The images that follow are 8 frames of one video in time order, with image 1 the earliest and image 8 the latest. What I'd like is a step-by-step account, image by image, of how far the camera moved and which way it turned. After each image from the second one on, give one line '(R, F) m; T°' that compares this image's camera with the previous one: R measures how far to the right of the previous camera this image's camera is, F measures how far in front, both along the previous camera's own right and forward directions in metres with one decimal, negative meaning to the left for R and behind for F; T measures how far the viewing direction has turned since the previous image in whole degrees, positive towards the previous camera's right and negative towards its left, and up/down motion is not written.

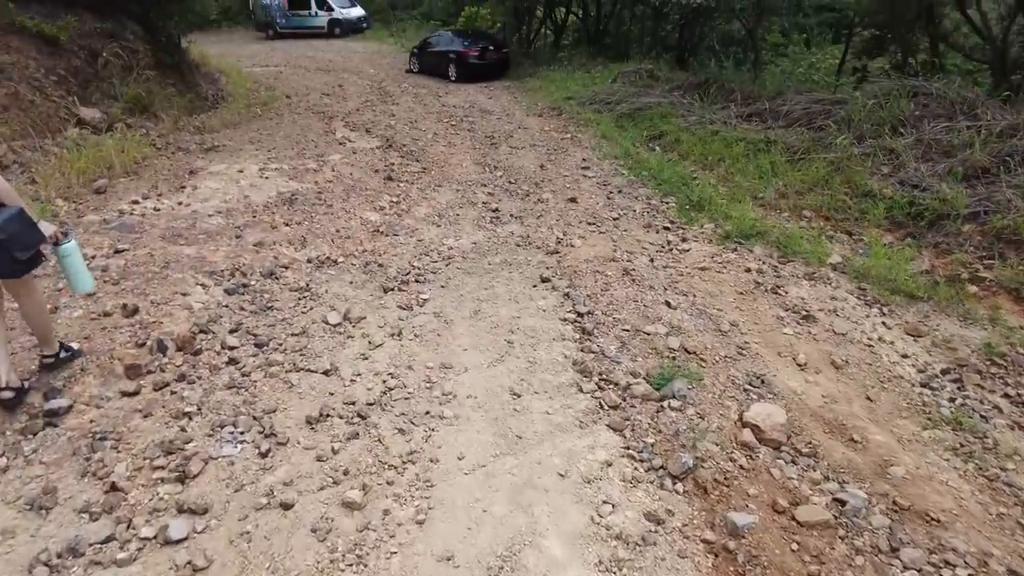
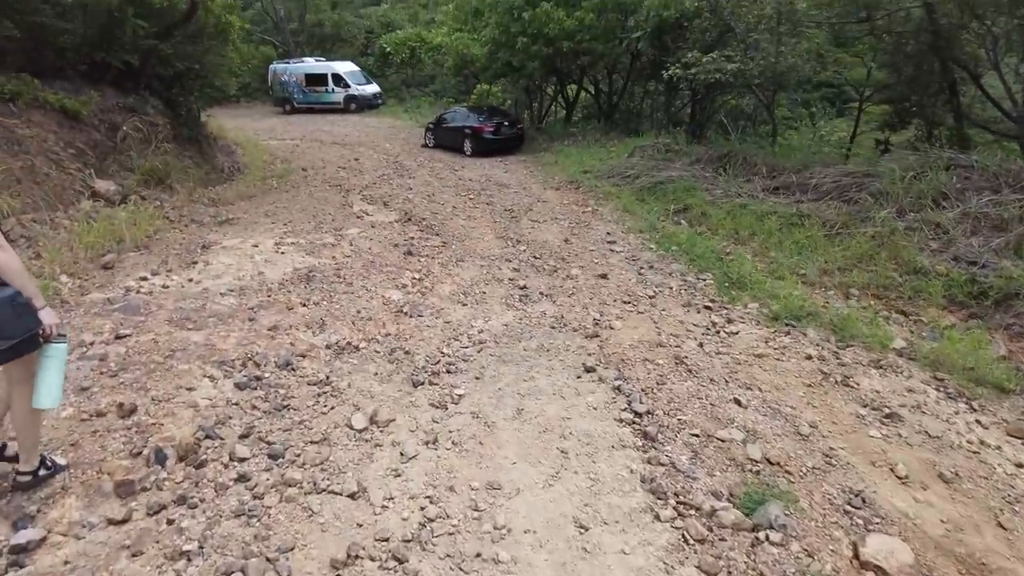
(-0.2, +0.4) m; -1°
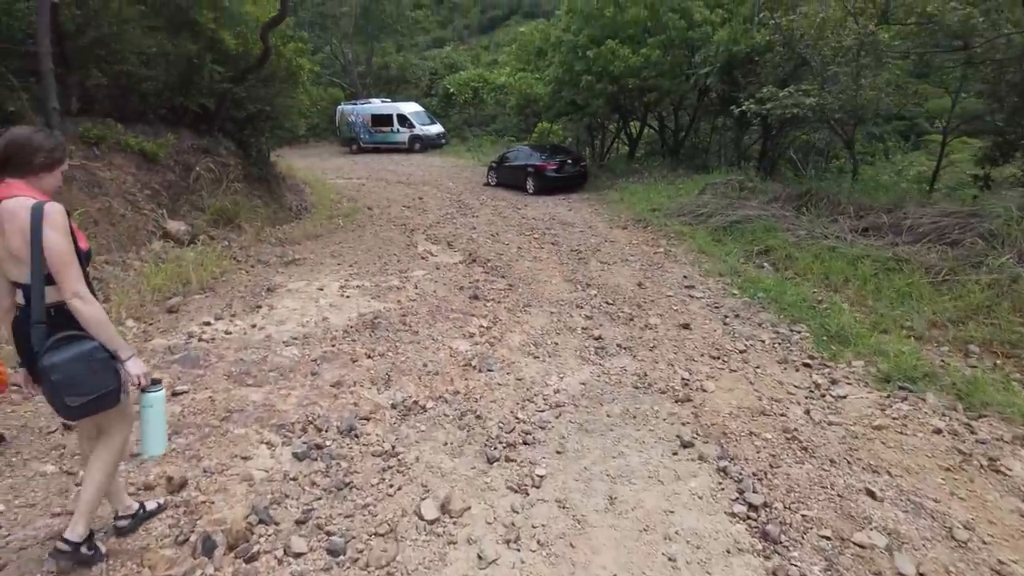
(-0.1, +0.4) m; -5°
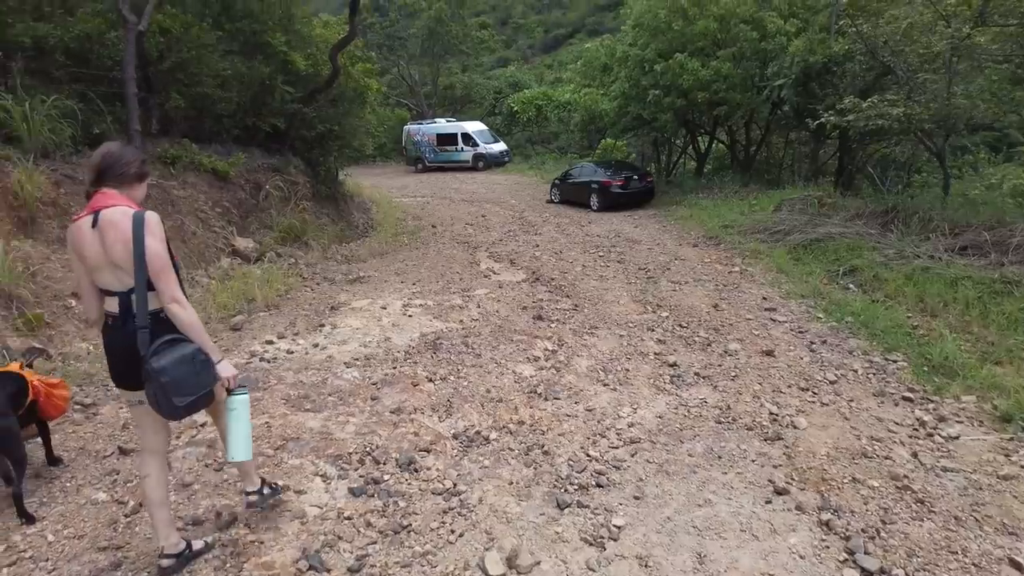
(-0.1, +0.3) m; -5°
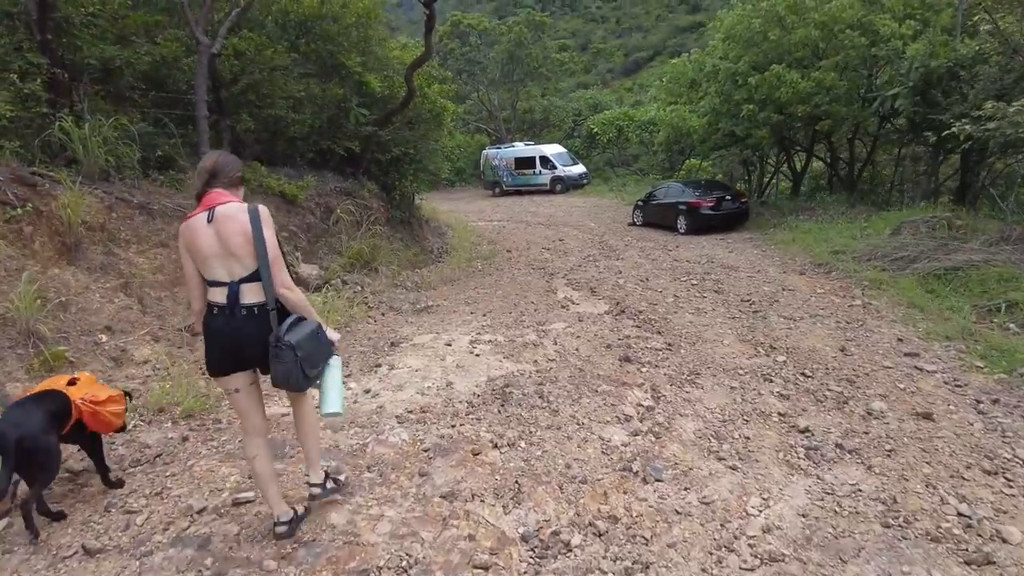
(-0.1, +0.9) m; -7°
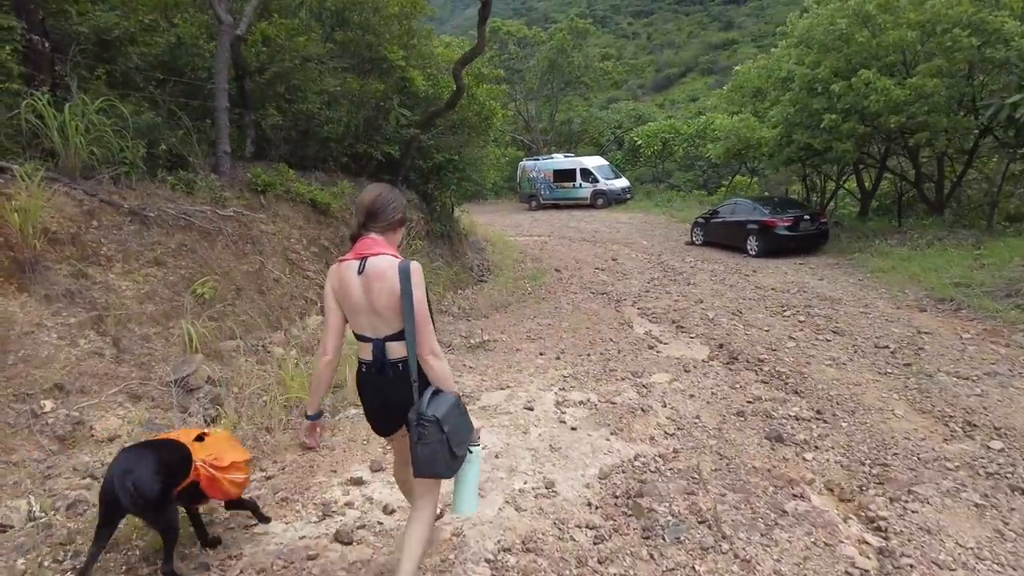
(-0.6, +1.6) m; -2°
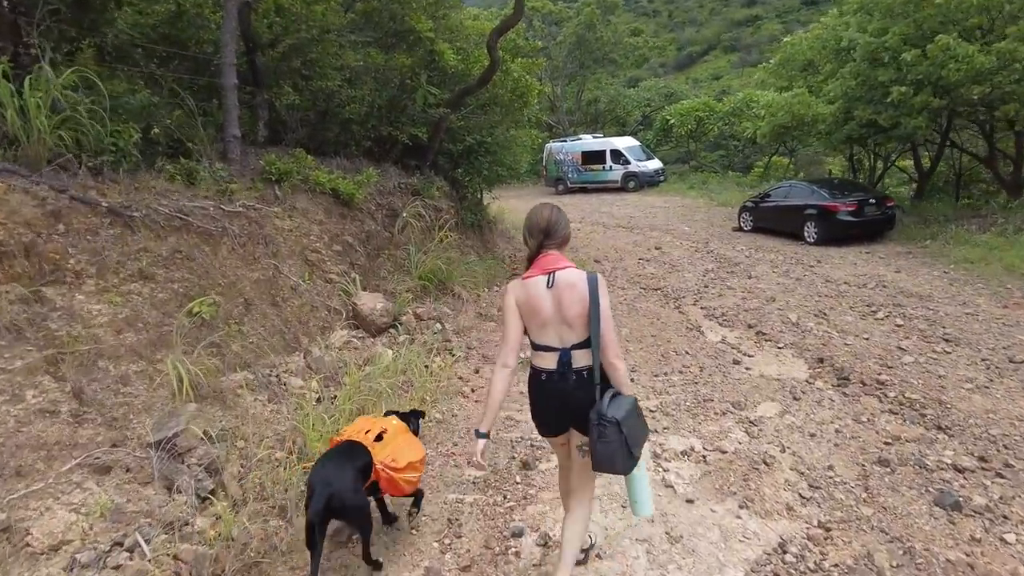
(-0.3, +1.1) m; -2°
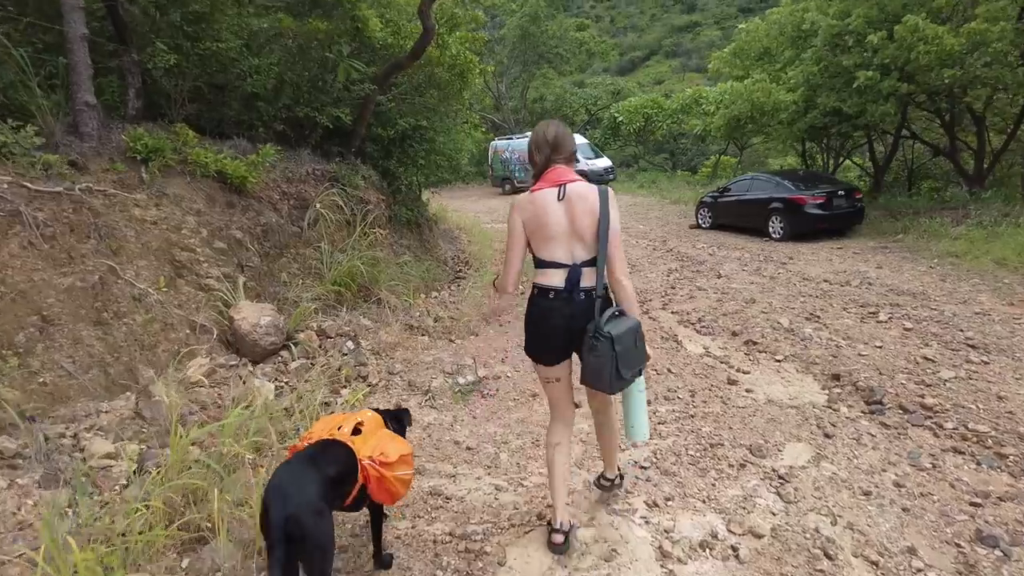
(+0.1, +1.4) m; +4°
